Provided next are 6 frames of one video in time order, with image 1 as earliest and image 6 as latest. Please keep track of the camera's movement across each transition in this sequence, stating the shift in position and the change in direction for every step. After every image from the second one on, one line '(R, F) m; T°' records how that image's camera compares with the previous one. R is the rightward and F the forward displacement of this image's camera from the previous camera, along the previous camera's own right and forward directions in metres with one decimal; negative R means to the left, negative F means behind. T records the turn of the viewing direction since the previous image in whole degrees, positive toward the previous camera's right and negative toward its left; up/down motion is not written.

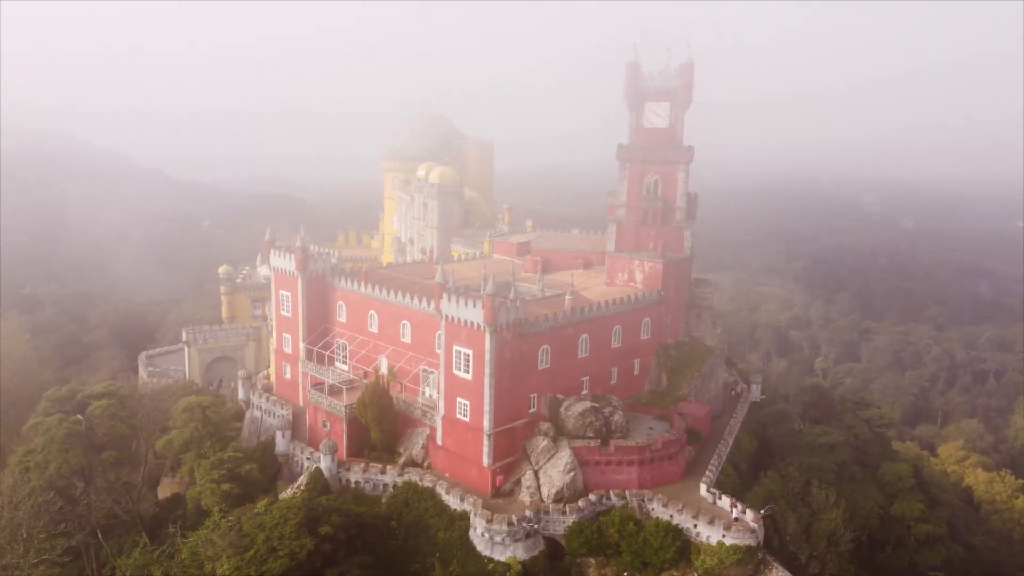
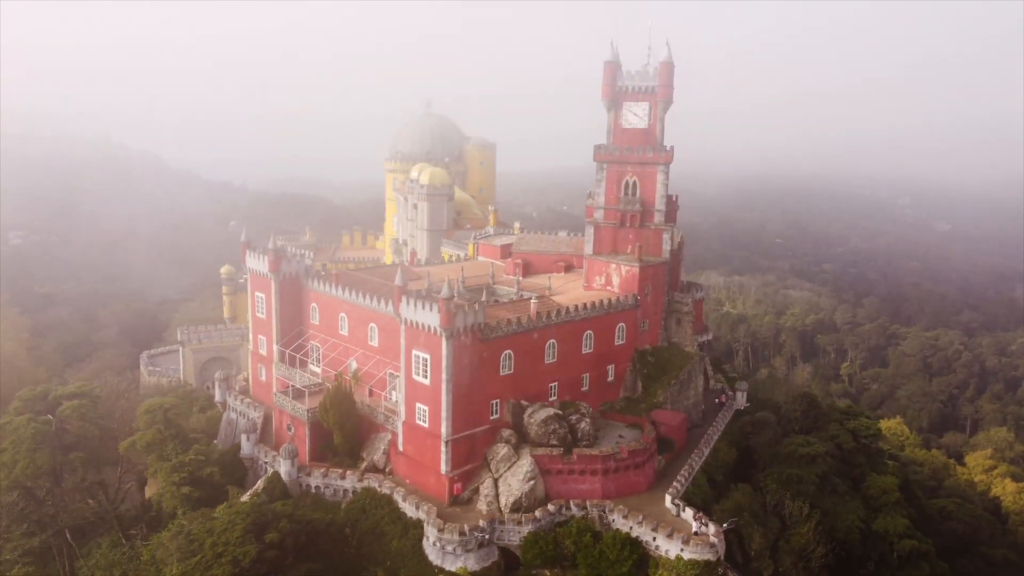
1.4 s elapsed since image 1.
(+2.4, +0.6) m; -2°
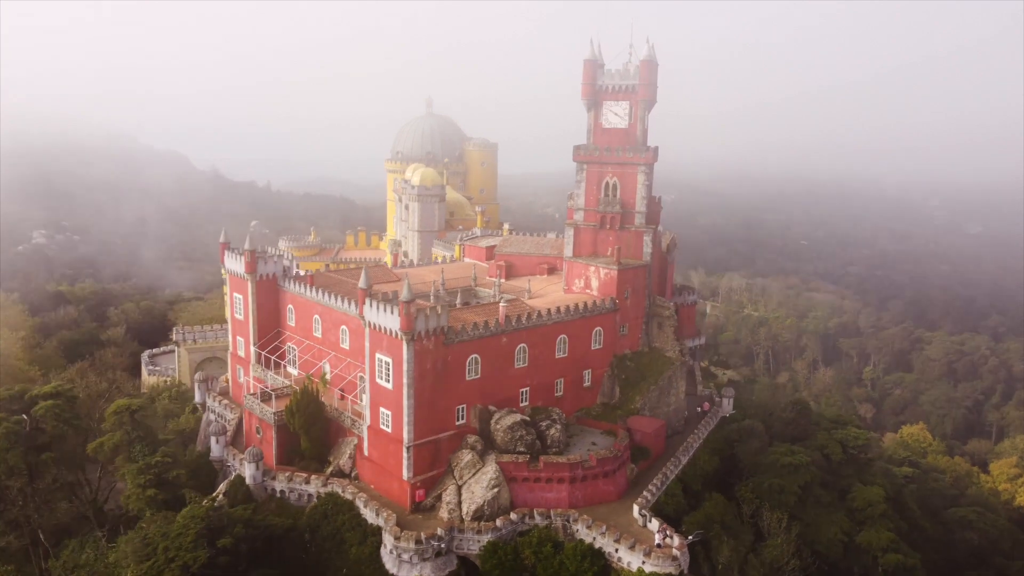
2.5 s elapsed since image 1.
(+2.0, +0.6) m; -2°
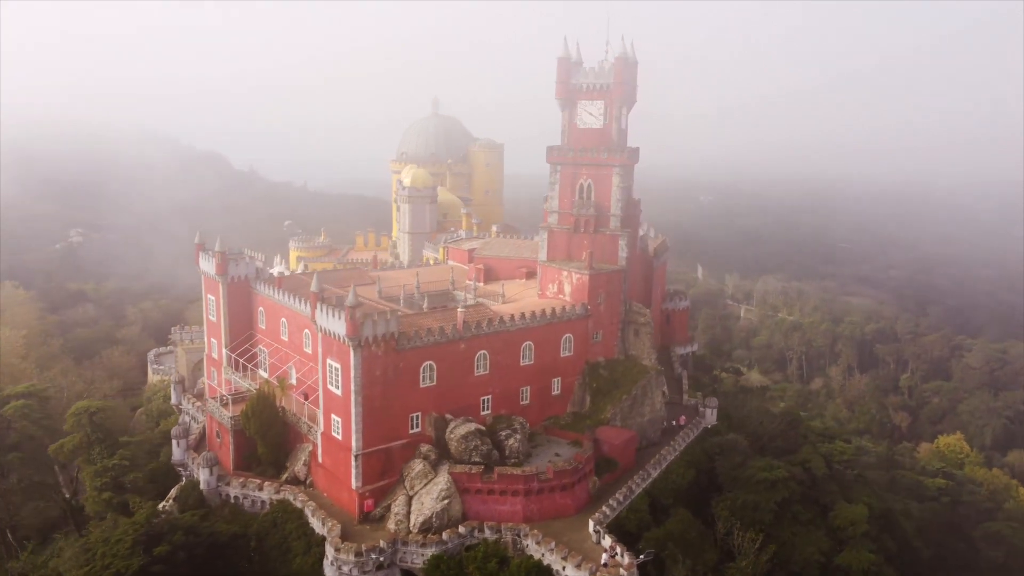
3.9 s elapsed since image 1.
(+2.8, +0.9) m; -3°
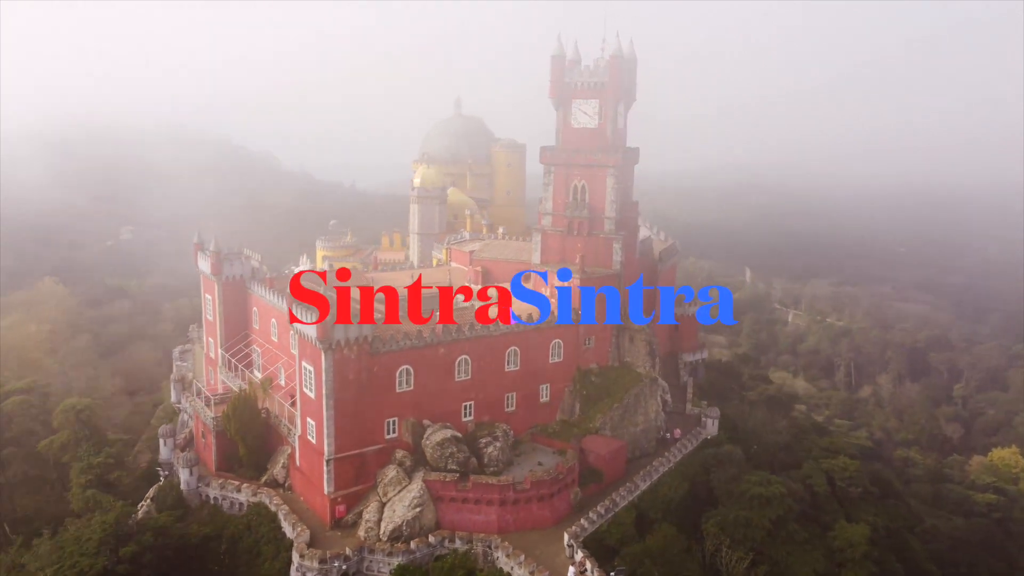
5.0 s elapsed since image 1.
(+2.3, +0.8) m; -4°
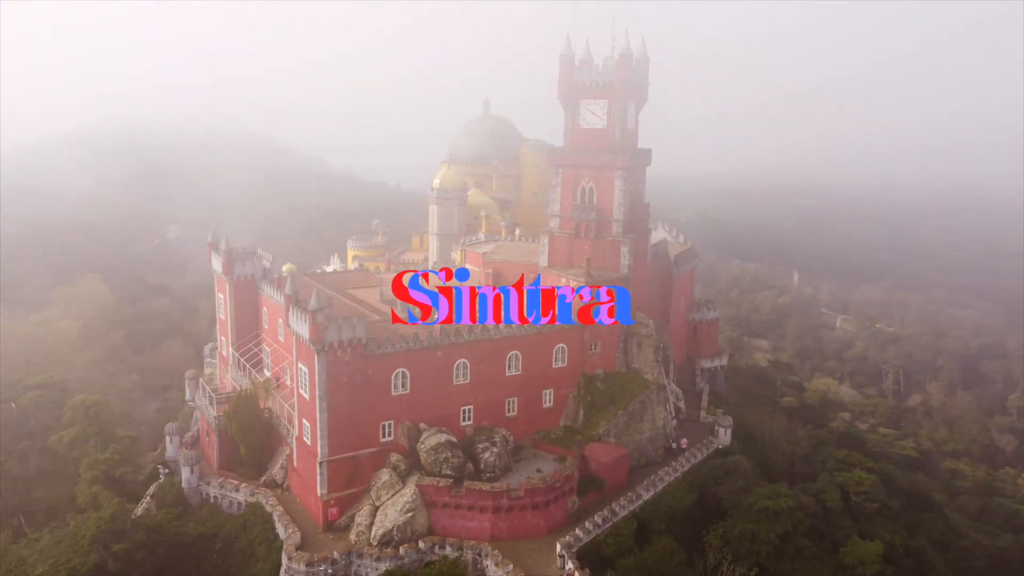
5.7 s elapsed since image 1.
(+1.5, +0.5) m; -3°
